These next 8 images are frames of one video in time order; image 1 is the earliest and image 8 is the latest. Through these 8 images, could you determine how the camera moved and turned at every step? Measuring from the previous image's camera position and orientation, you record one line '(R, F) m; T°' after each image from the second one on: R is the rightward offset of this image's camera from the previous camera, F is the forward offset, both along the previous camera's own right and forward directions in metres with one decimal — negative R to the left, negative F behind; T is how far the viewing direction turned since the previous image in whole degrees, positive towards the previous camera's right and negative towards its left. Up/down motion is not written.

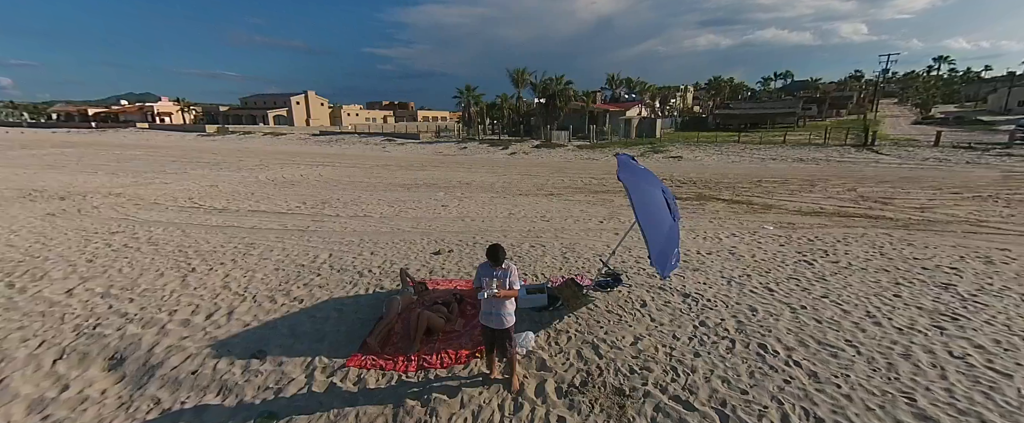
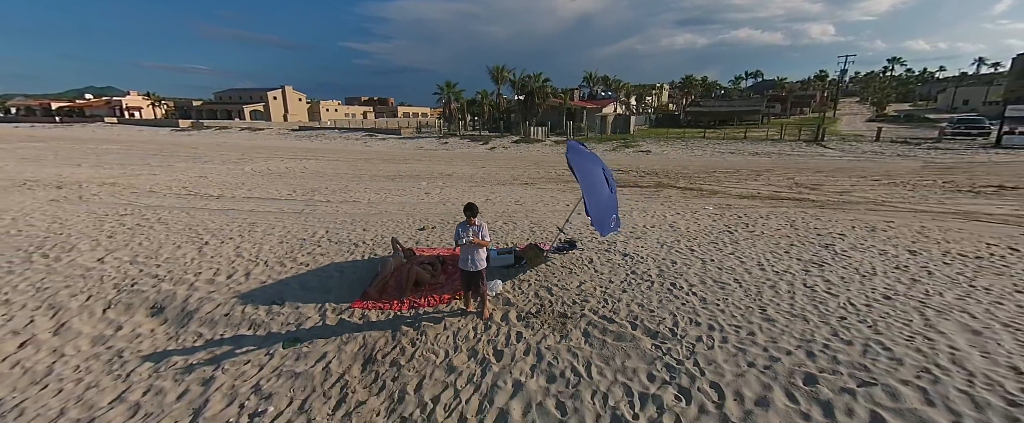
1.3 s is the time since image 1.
(+0.1, -1.0) m; +3°
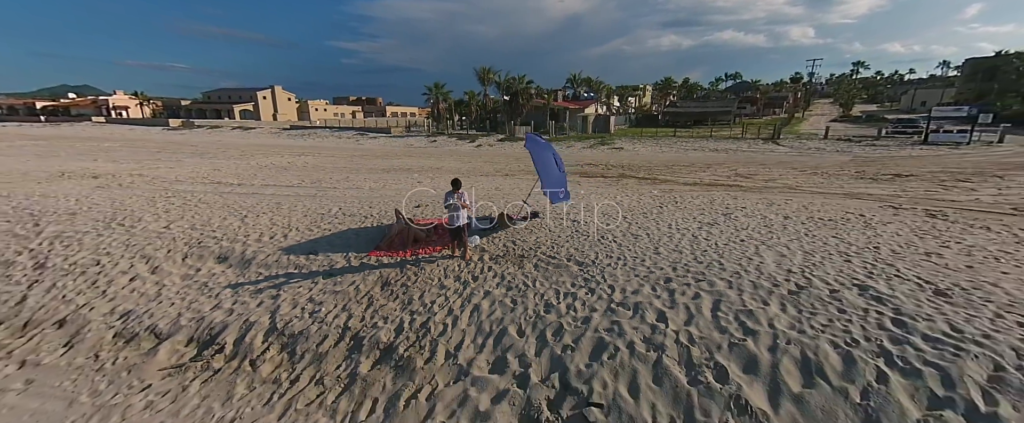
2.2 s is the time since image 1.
(+0.3, -1.8) m; +2°
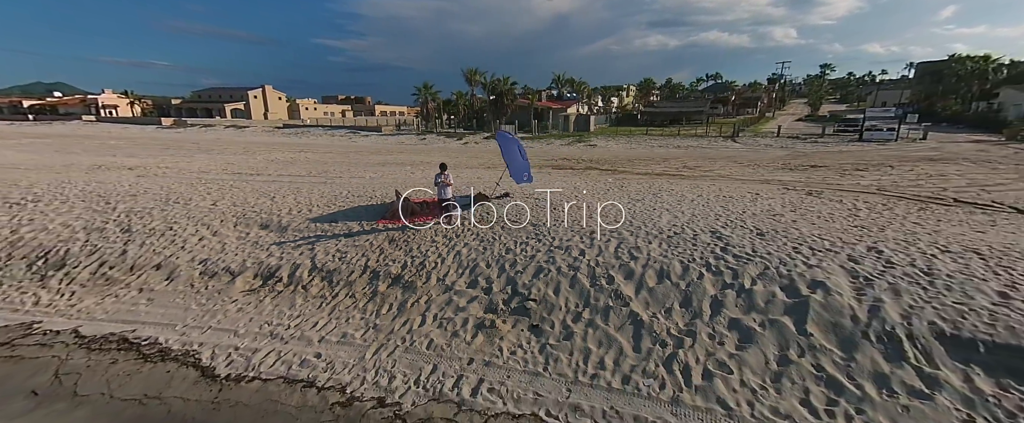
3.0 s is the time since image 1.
(+0.3, -2.1) m; +2°
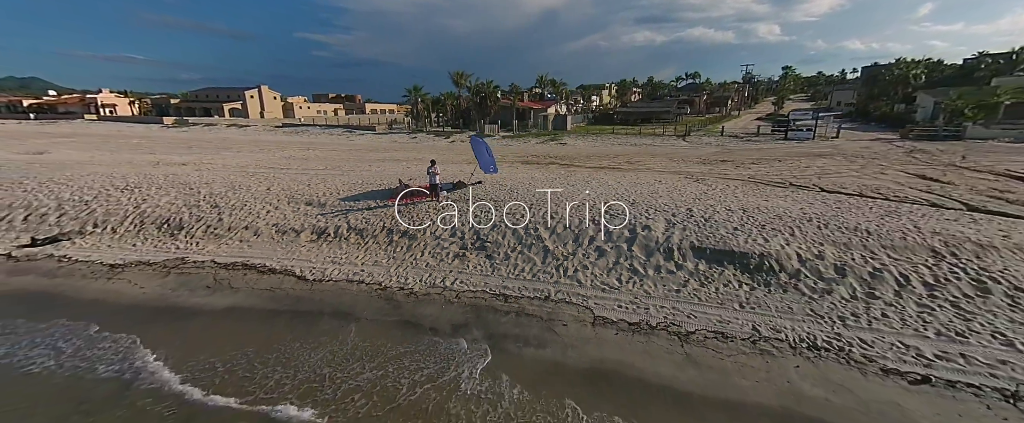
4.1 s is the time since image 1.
(+0.7, -3.8) m; +2°
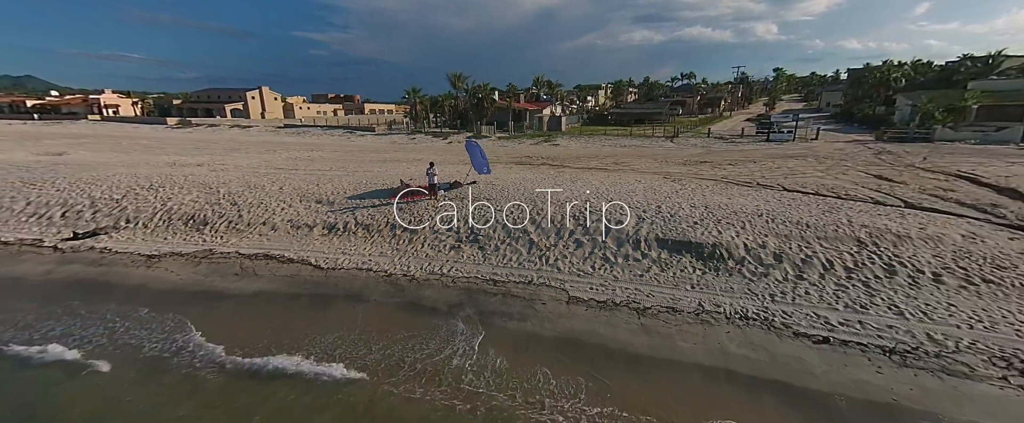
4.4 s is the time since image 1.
(+0.2, -1.2) m; 0°
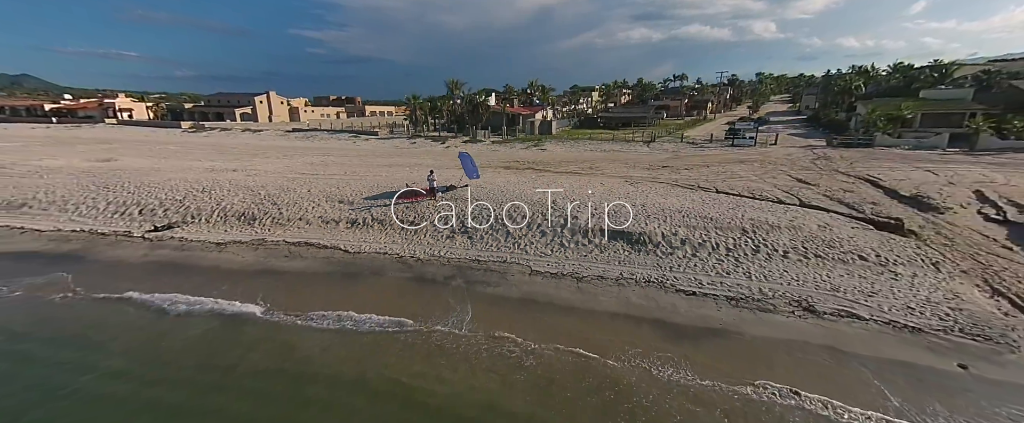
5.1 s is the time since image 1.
(+0.6, -3.2) m; 0°
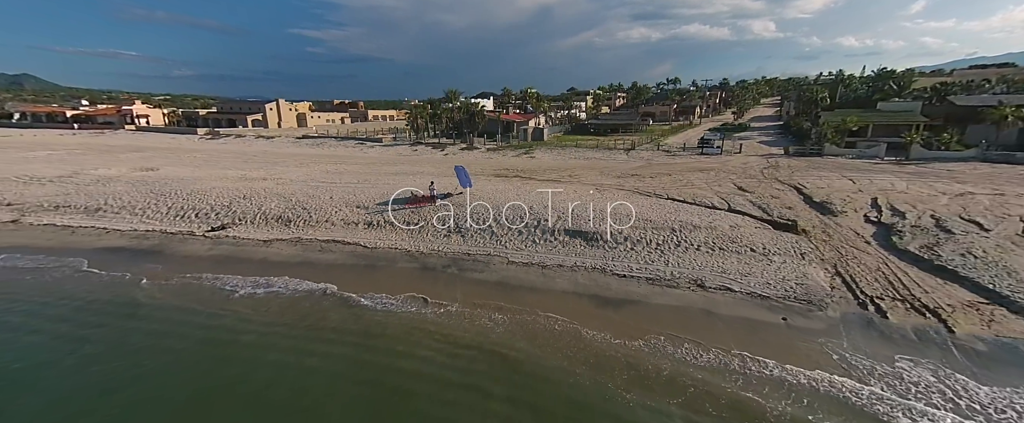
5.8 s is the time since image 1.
(+0.7, -3.5) m; 0°
